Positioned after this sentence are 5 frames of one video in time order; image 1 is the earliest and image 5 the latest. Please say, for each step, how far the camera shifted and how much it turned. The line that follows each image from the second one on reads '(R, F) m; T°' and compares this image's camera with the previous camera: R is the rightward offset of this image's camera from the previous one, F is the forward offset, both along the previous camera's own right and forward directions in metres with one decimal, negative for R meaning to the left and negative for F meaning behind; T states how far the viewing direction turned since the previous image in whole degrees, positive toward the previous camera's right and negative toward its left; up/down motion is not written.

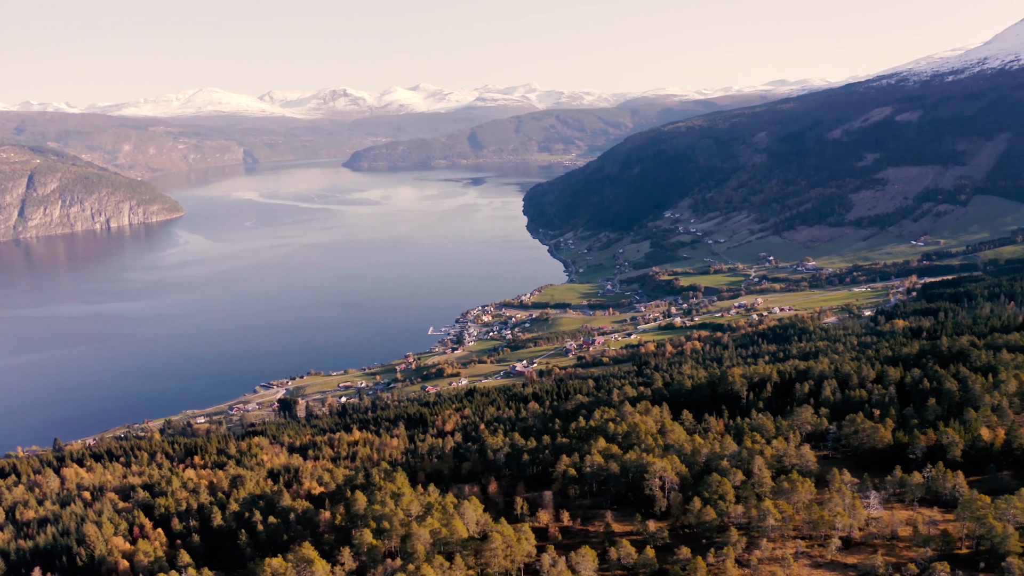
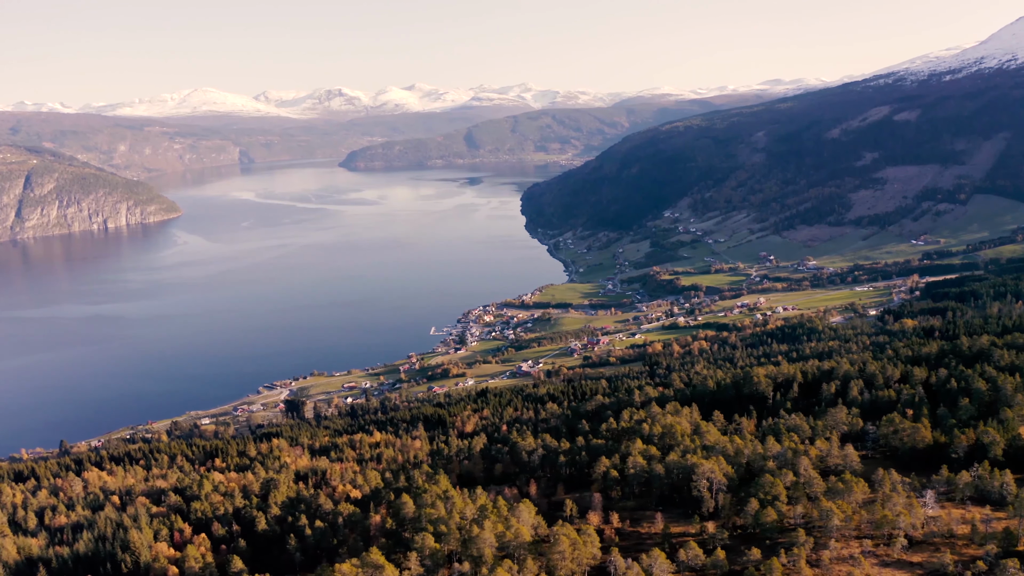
(-1.2, 0.0) m; 0°
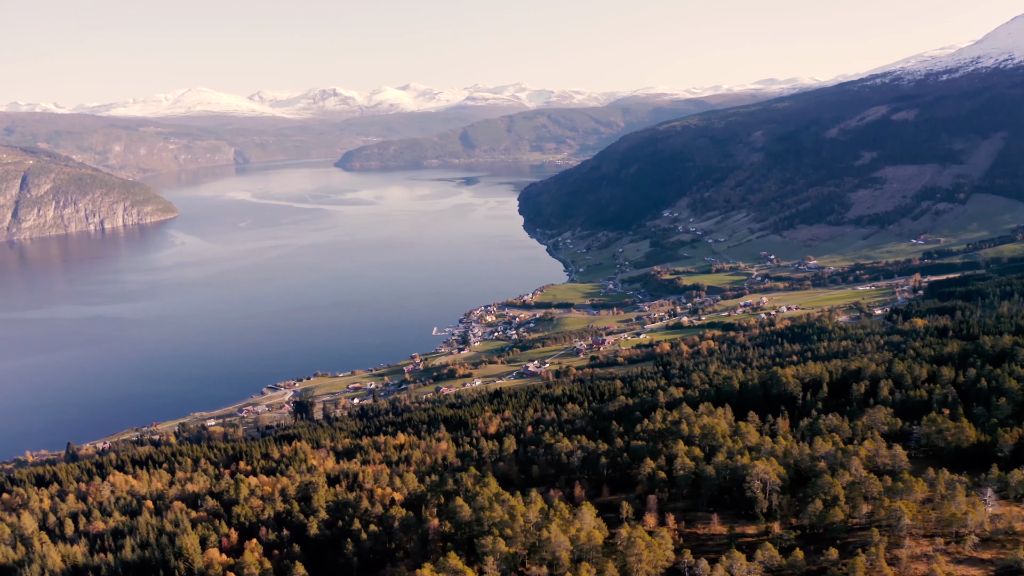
(-1.4, 0.0) m; 0°
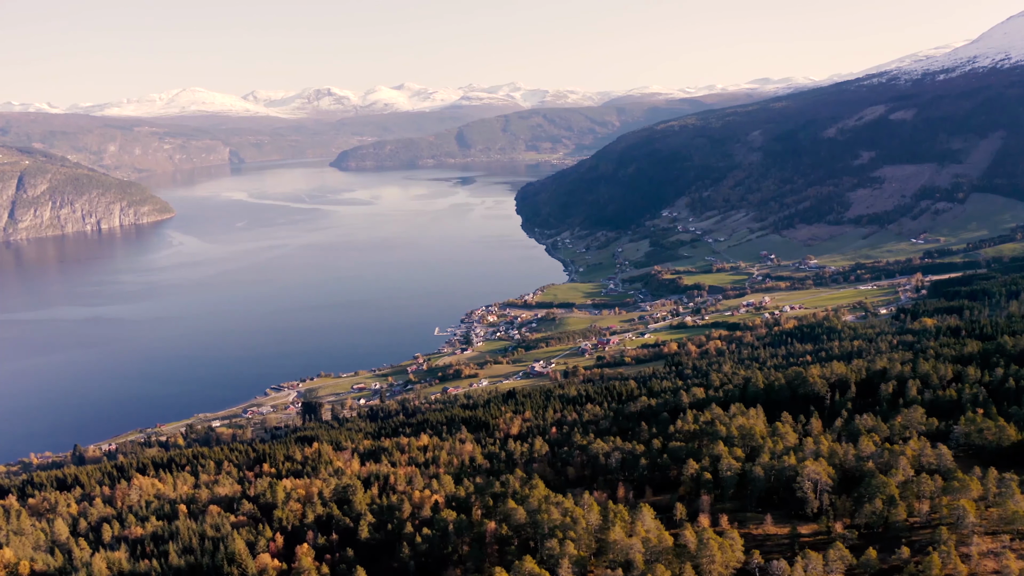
(-1.4, 0.0) m; 0°
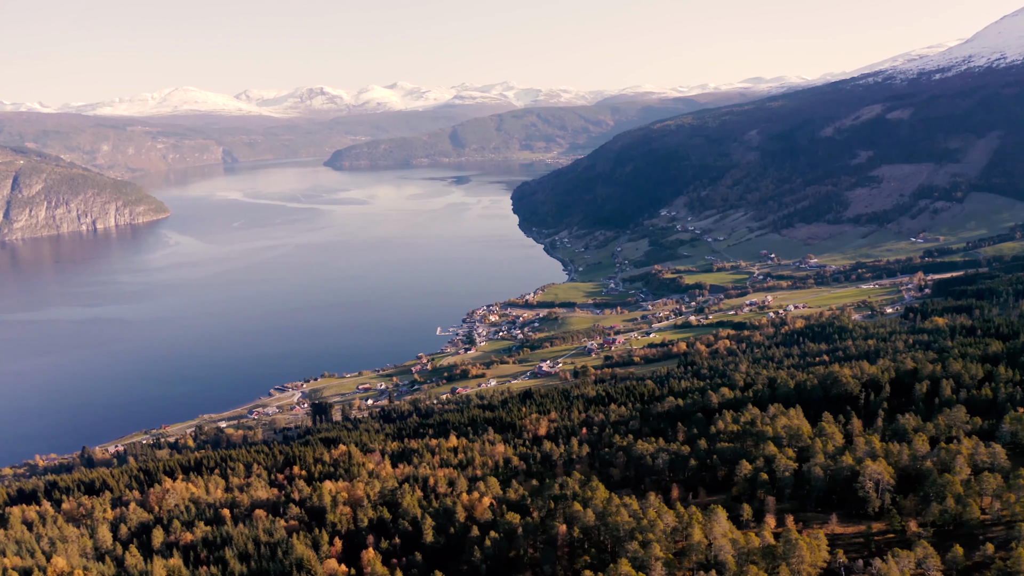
(-1.7, 0.0) m; +1°
